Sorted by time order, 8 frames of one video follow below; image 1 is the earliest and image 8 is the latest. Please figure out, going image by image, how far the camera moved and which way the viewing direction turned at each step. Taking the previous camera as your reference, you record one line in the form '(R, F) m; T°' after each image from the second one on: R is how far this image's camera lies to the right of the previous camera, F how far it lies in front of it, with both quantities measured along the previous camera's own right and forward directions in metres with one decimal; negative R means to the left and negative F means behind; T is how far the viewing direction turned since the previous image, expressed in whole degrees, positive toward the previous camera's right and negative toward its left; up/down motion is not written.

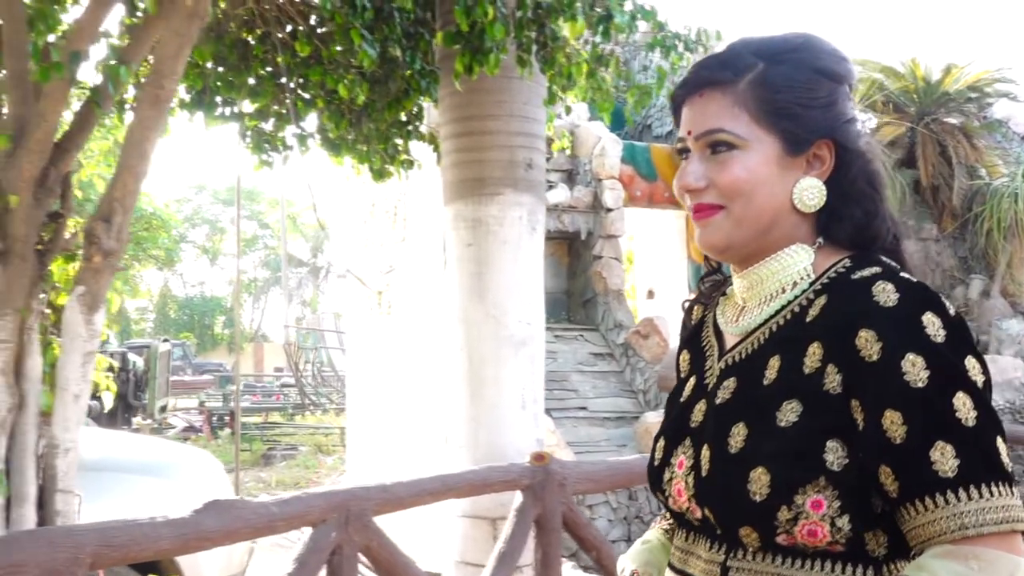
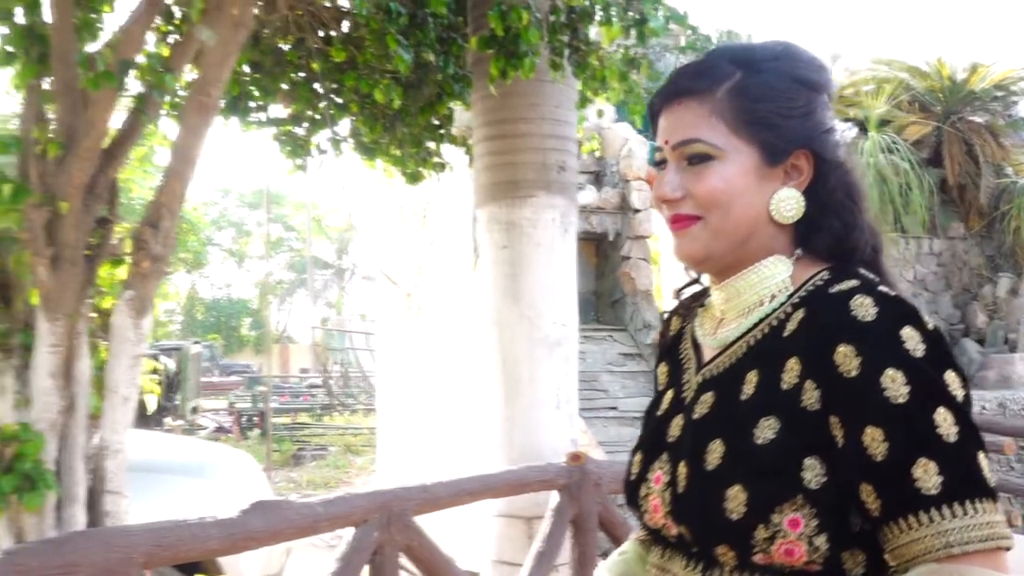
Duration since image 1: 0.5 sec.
(-0.2, 0.0) m; 0°
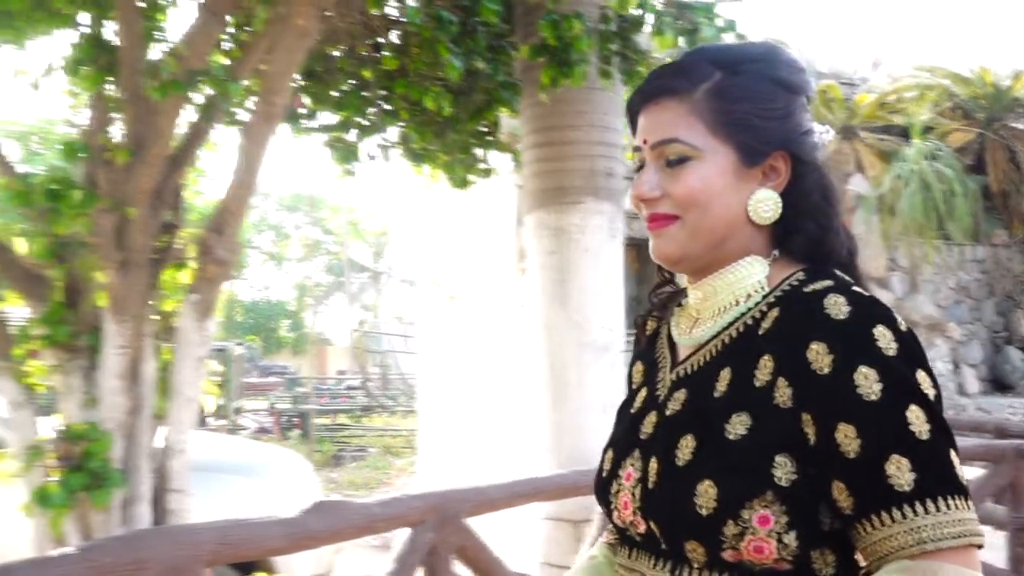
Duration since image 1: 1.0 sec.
(-0.2, 0.0) m; -1°
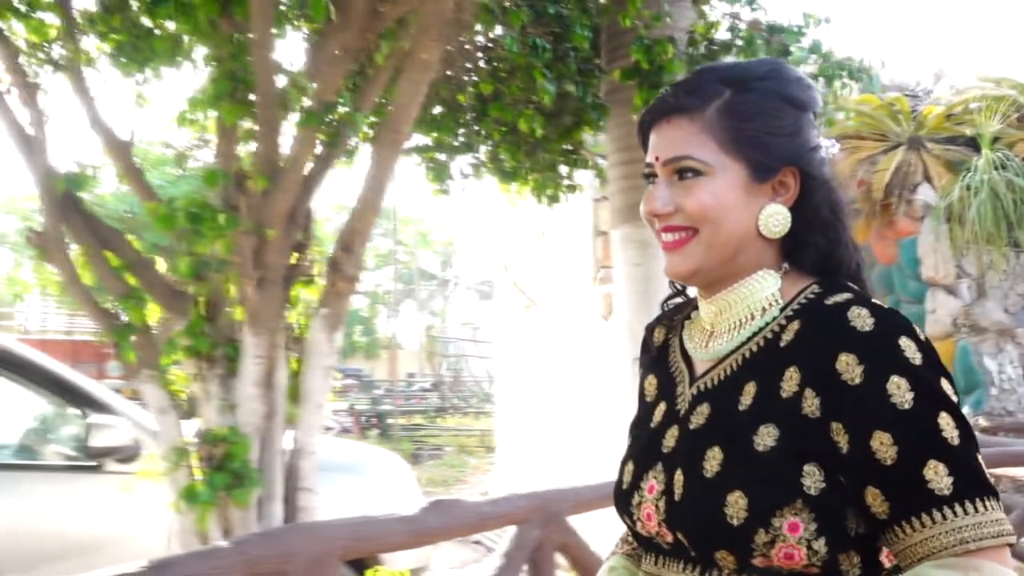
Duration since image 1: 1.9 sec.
(-0.5, -0.2) m; -2°
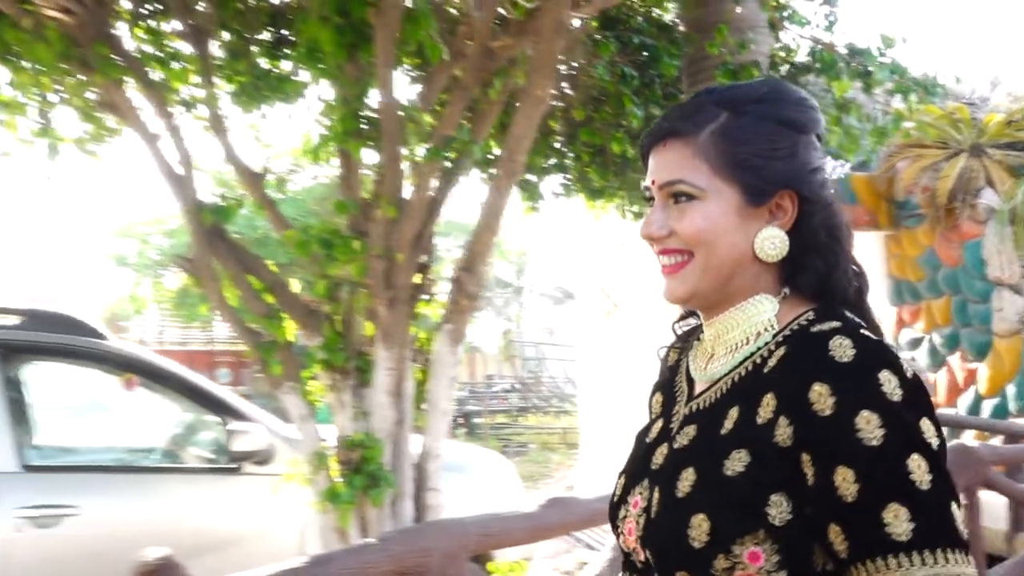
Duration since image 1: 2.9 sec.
(-0.6, -0.3) m; -1°
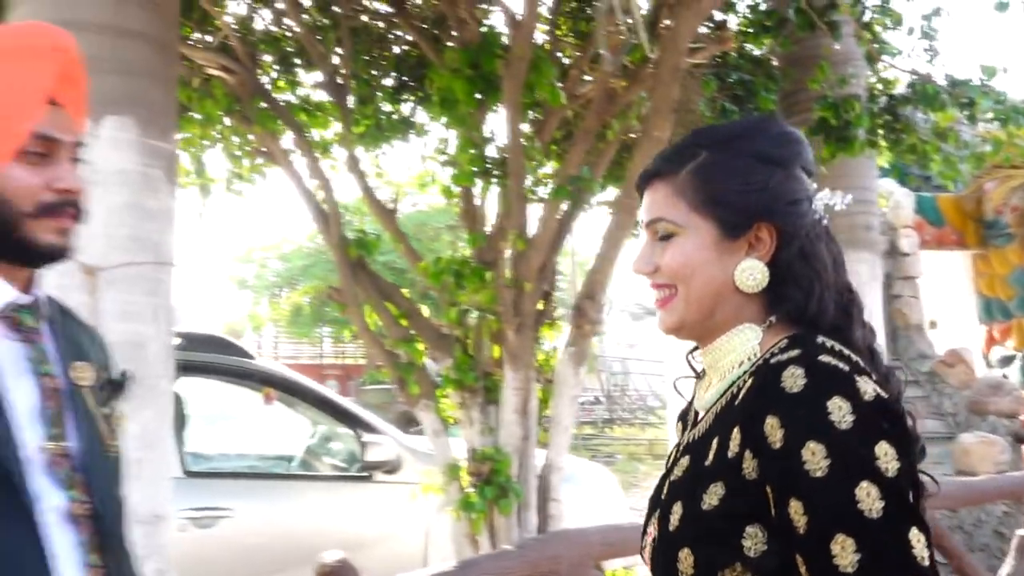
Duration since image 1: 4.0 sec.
(-0.6, -0.3) m; -3°
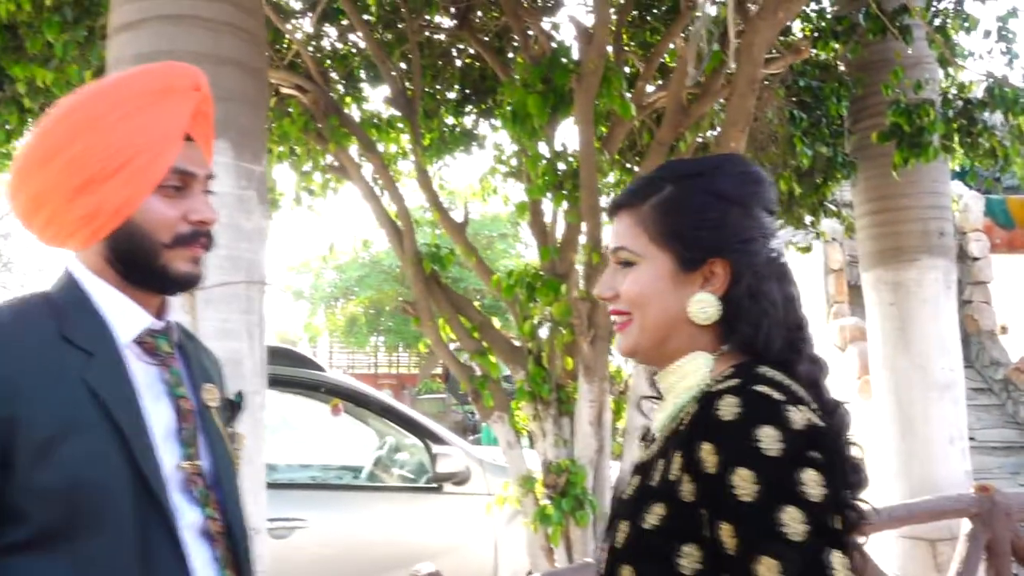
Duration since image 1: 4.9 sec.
(-0.4, 0.0) m; -2°
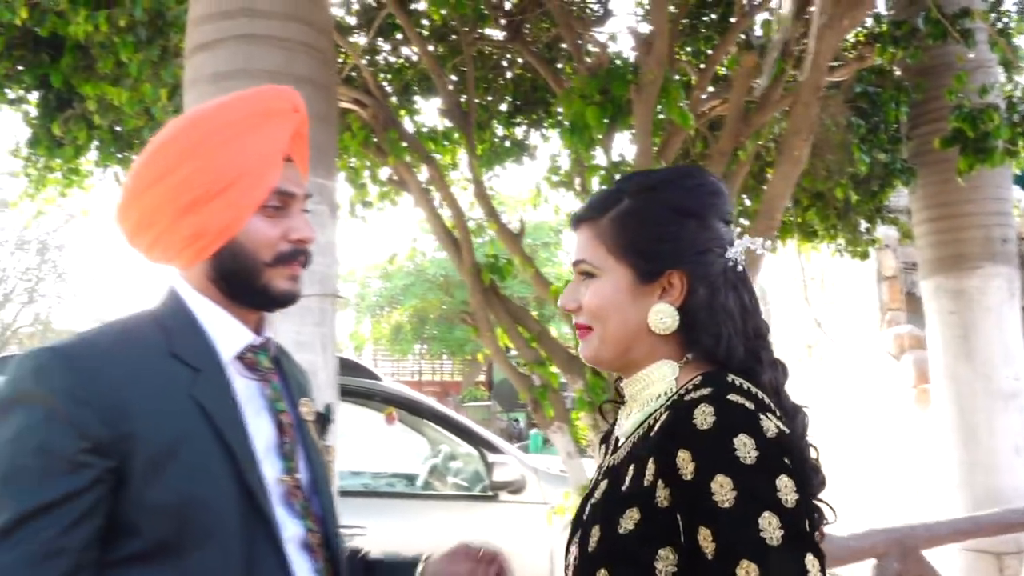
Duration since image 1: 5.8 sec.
(-0.3, 0.0) m; -2°
